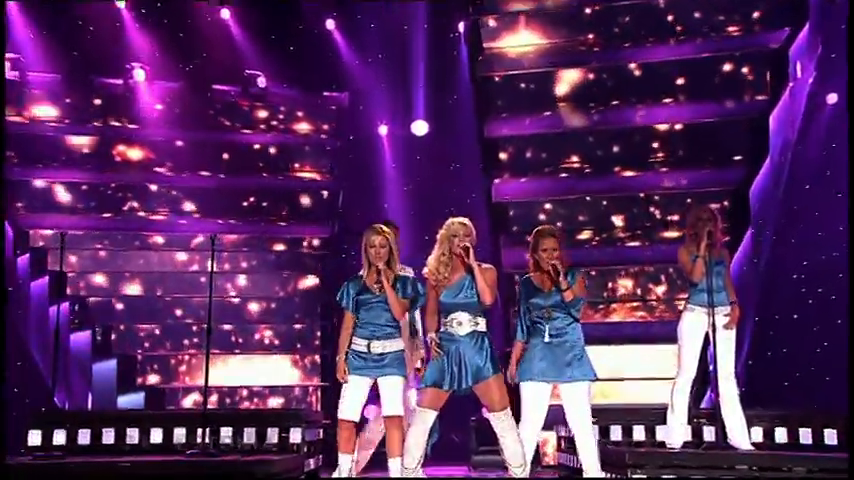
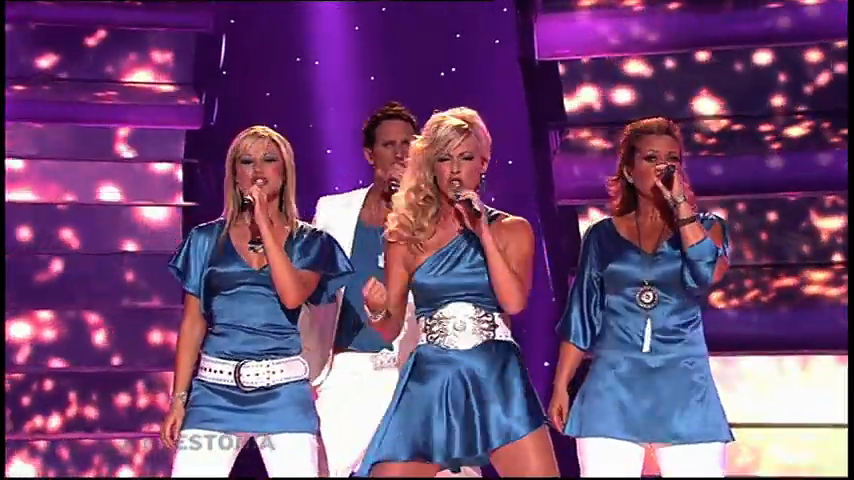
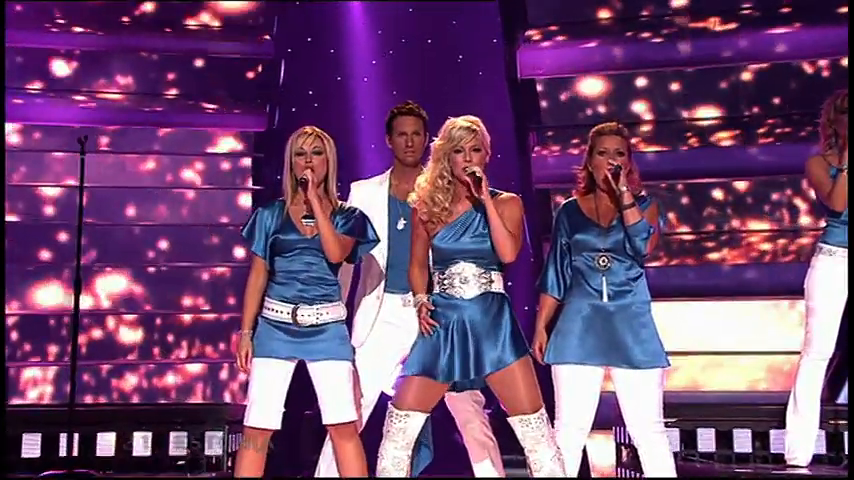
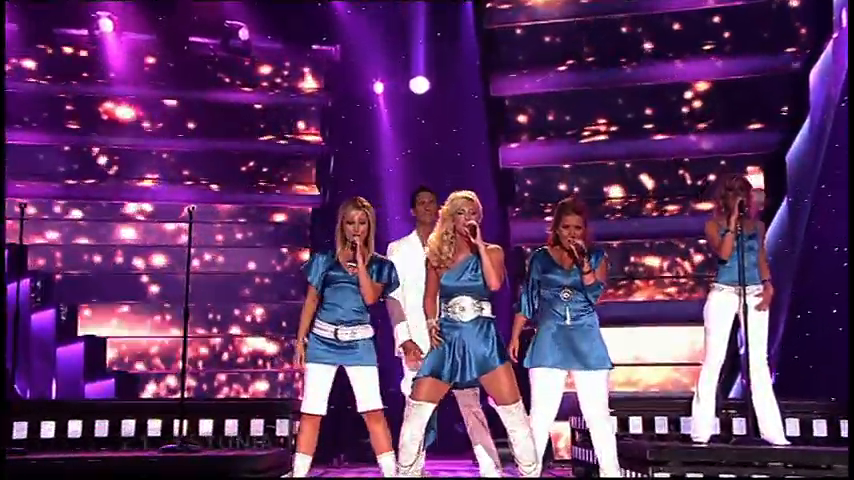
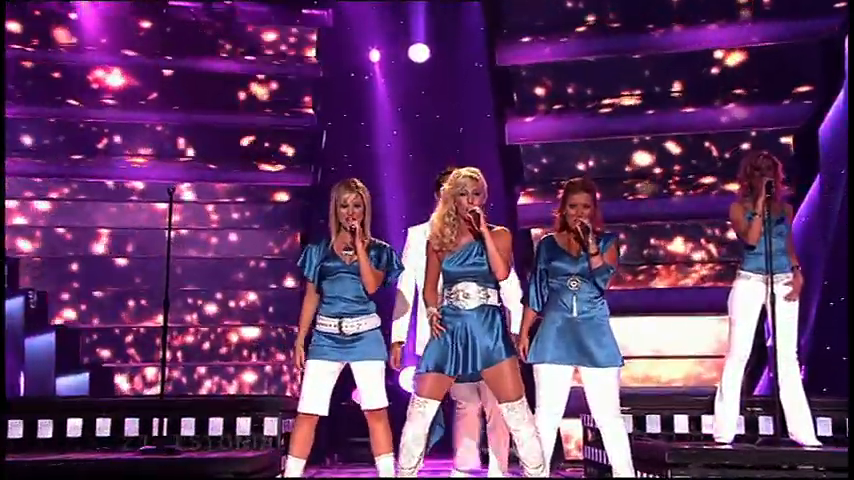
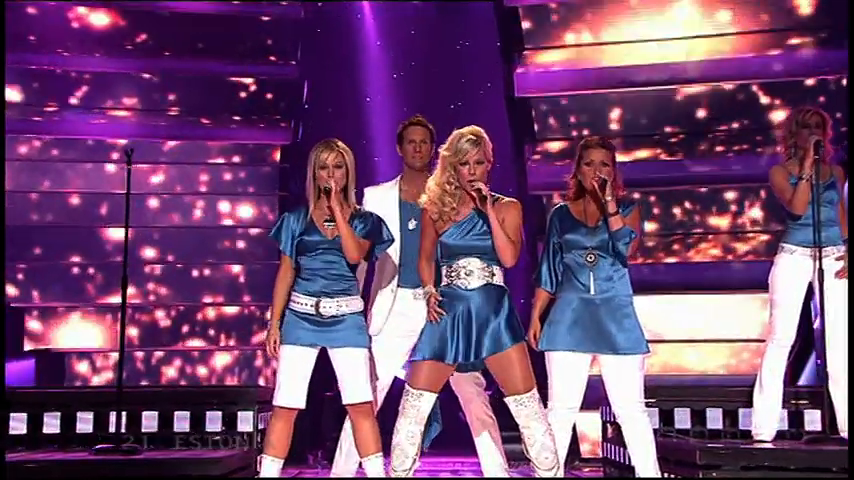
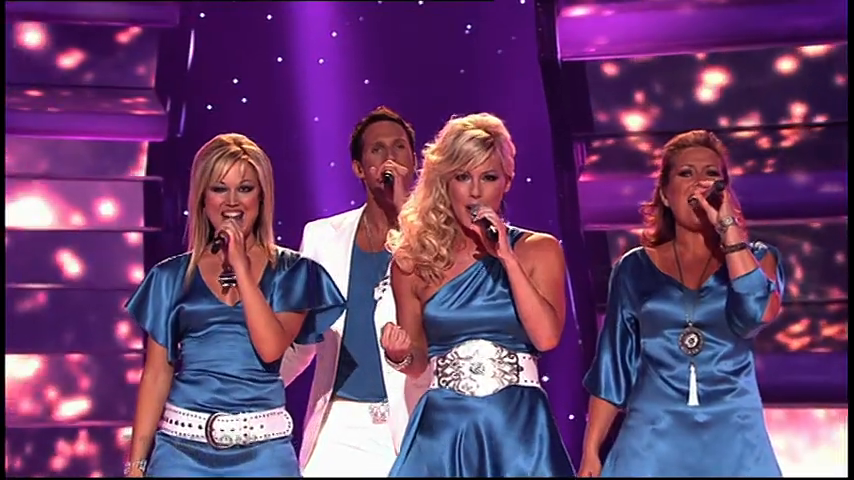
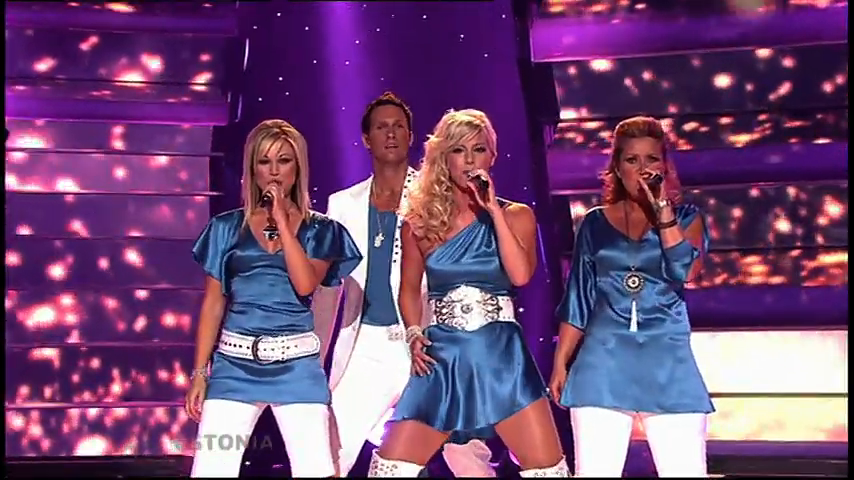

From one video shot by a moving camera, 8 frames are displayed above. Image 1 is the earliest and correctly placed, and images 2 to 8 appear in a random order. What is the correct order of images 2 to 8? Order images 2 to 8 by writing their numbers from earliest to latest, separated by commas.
4, 5, 6, 3, 8, 2, 7
